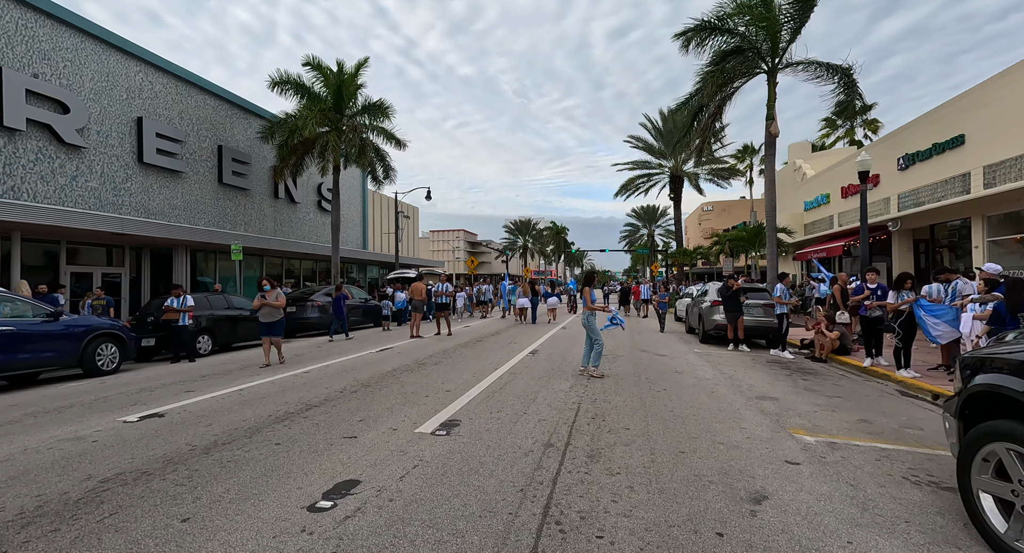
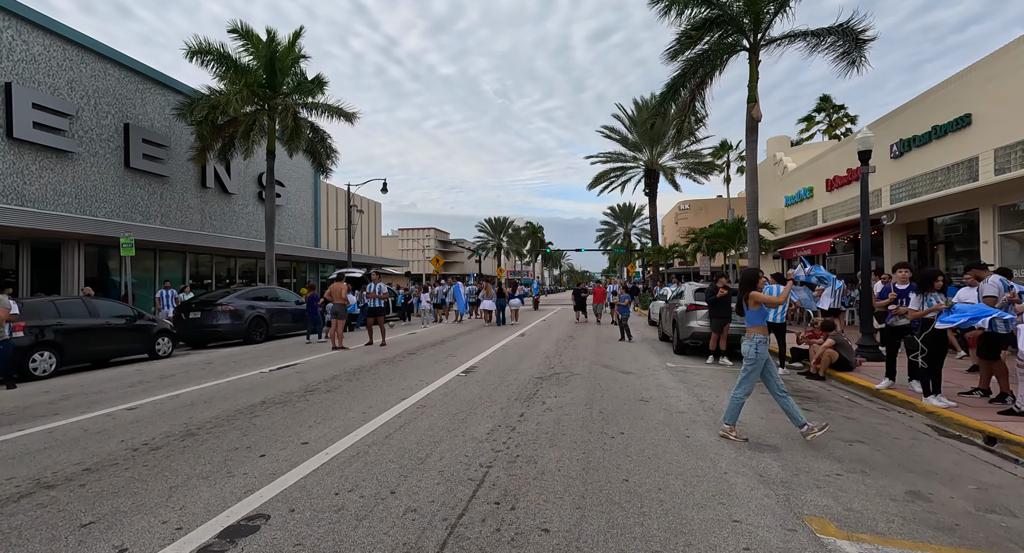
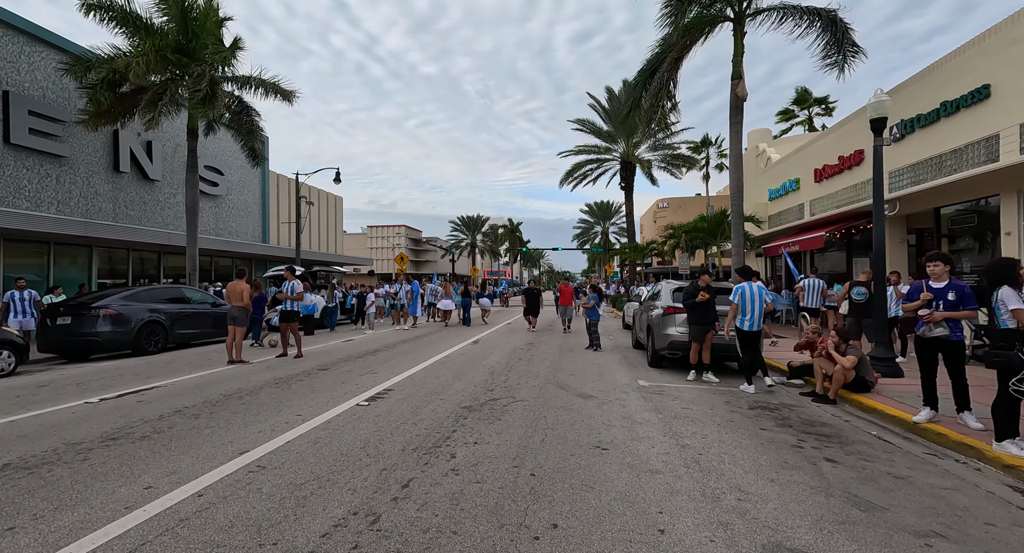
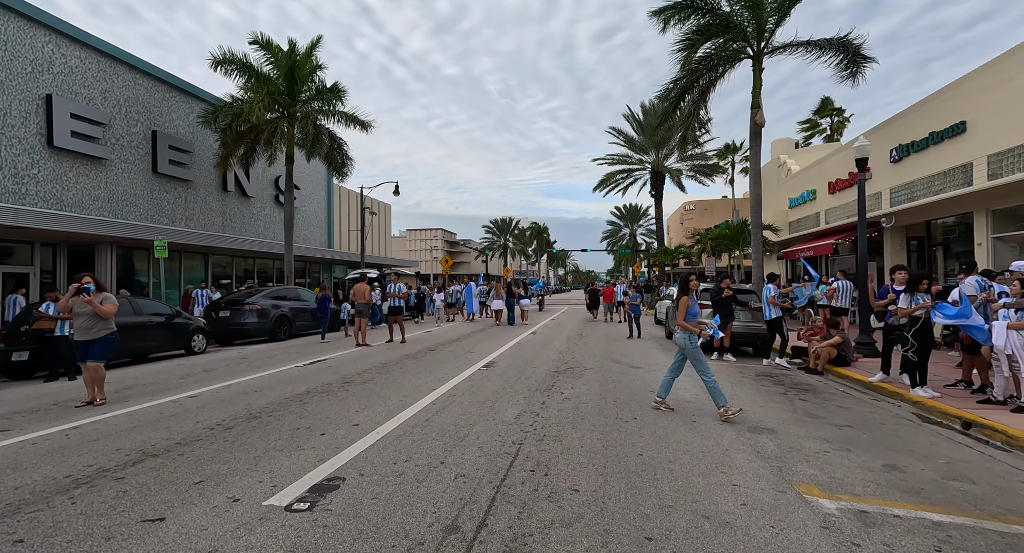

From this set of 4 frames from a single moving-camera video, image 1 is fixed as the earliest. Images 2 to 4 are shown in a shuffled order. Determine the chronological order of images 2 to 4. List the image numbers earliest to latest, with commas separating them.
4, 2, 3
